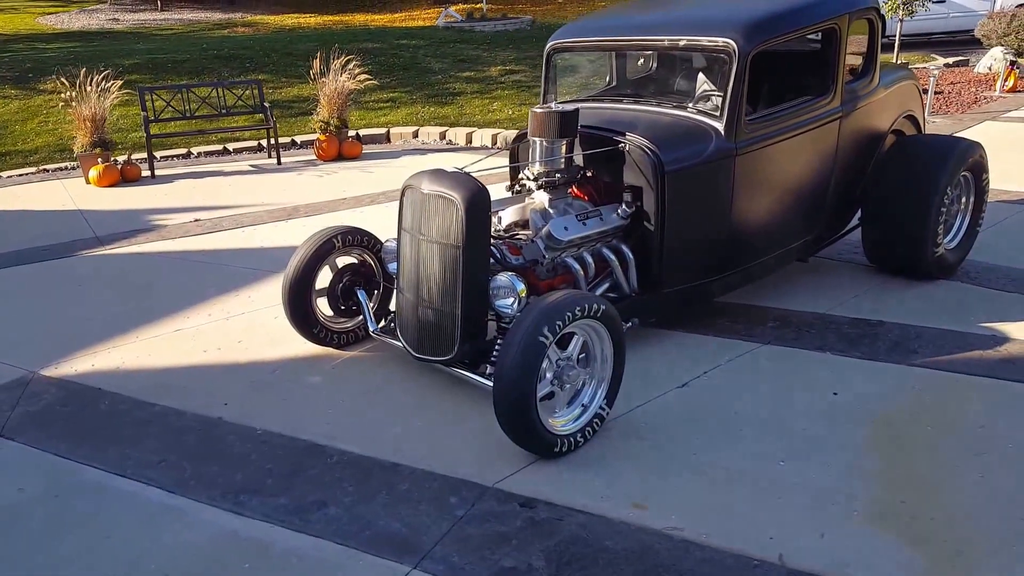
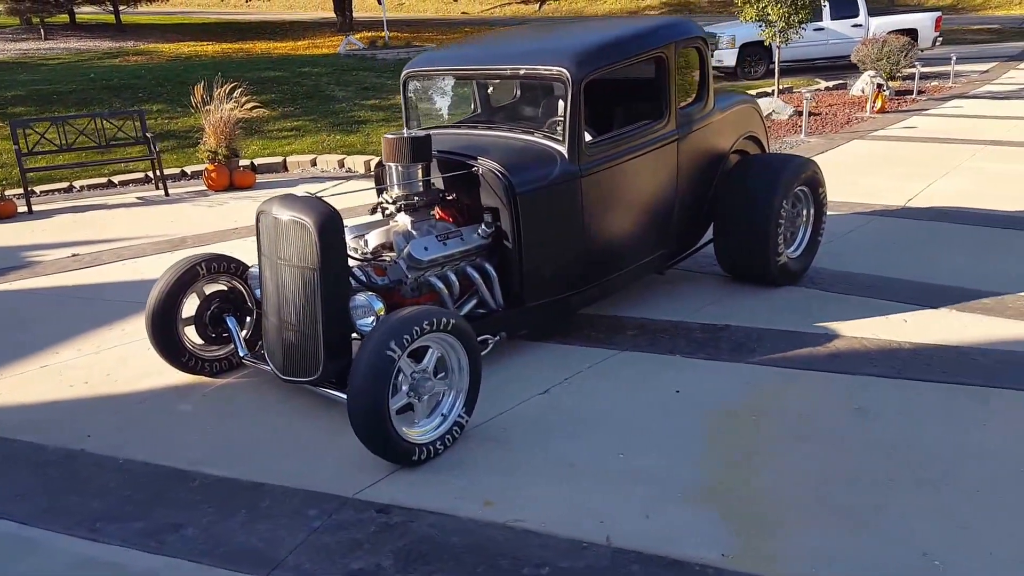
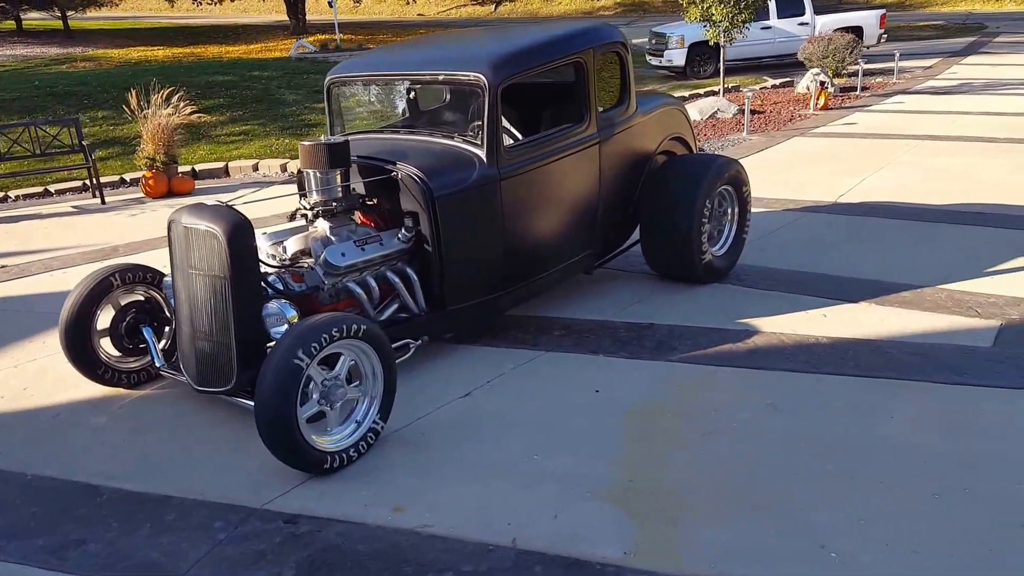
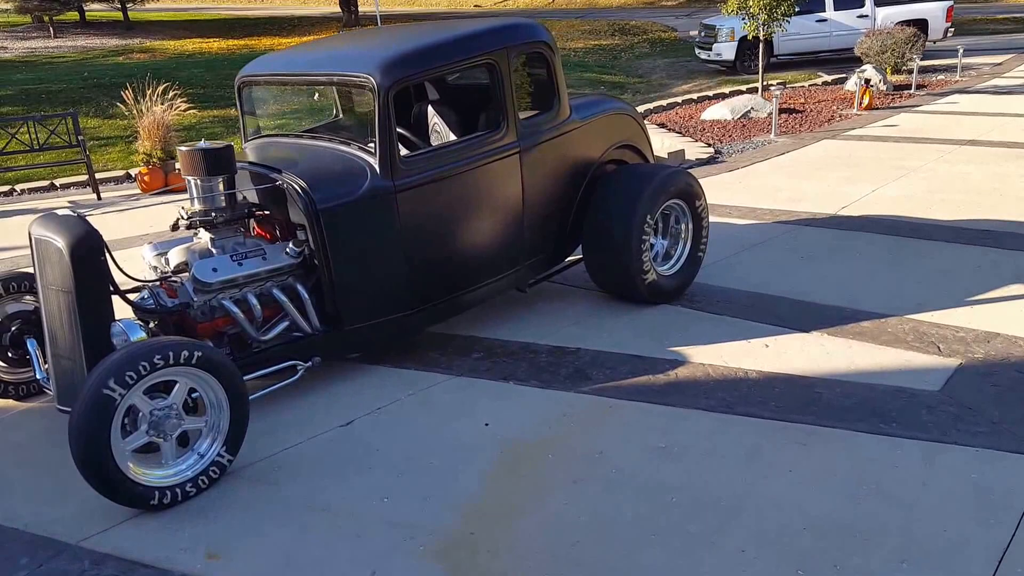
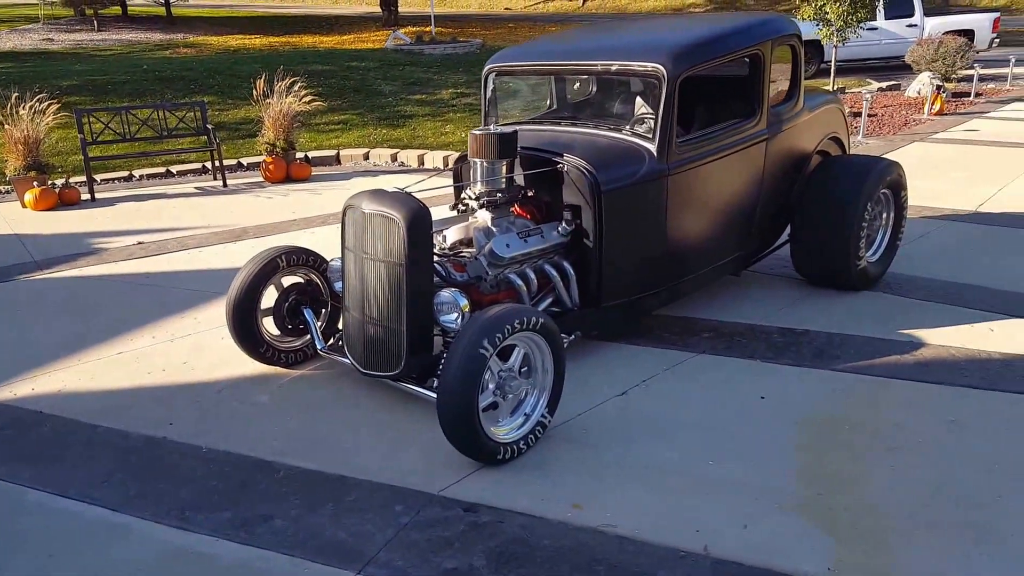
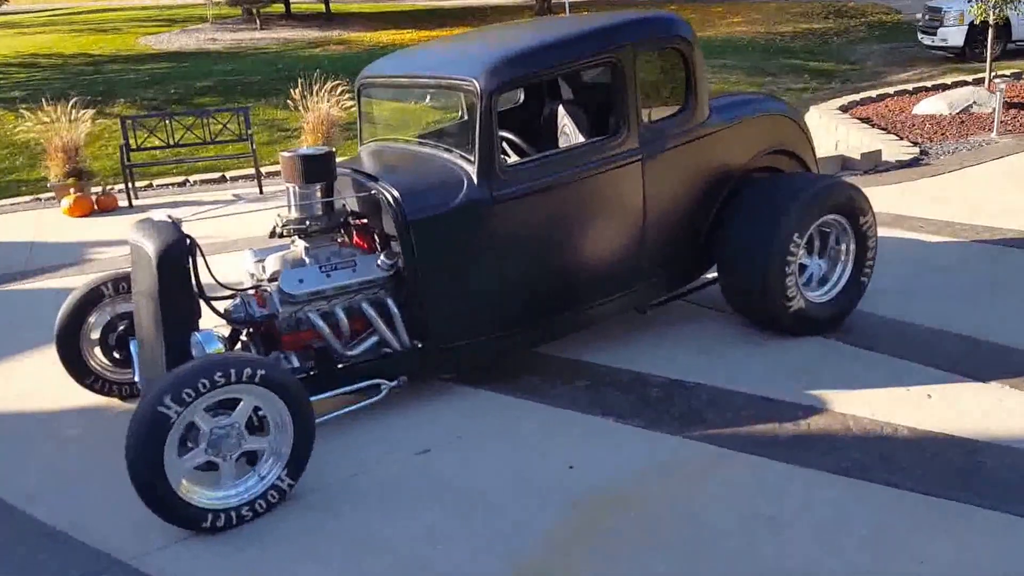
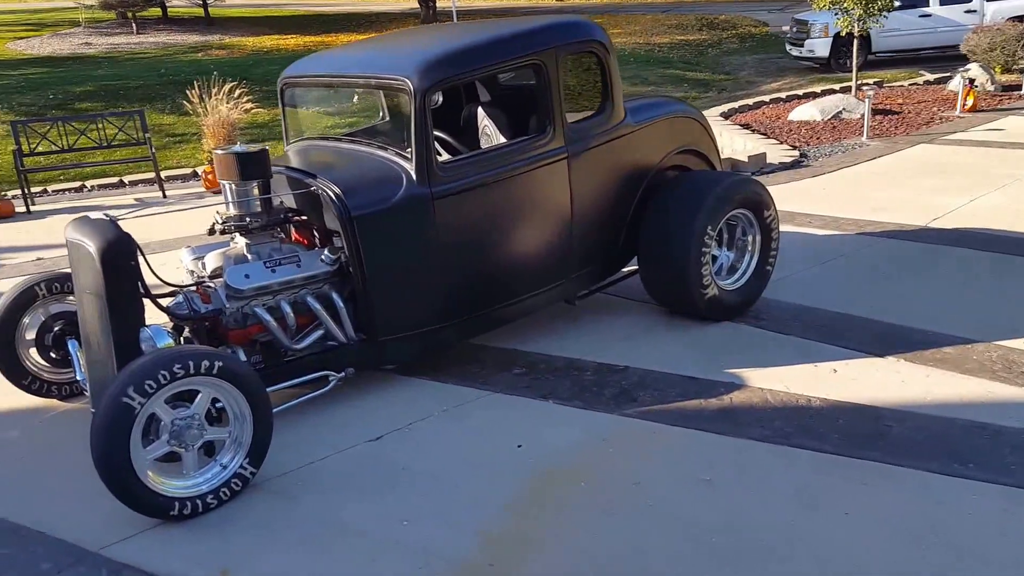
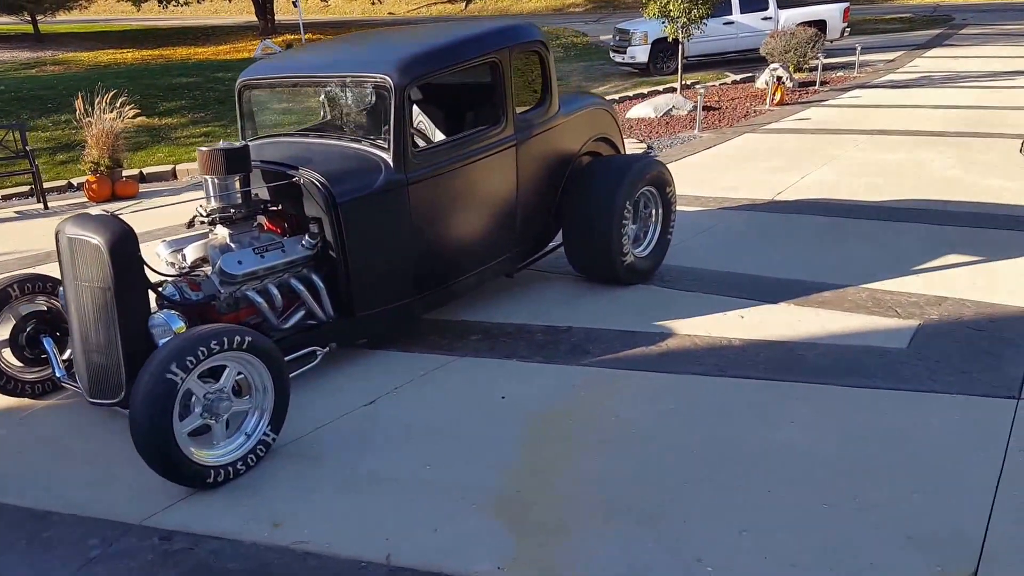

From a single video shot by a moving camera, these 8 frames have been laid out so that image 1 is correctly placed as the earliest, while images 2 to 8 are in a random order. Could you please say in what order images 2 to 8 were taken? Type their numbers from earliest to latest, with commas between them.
5, 2, 3, 8, 4, 7, 6
